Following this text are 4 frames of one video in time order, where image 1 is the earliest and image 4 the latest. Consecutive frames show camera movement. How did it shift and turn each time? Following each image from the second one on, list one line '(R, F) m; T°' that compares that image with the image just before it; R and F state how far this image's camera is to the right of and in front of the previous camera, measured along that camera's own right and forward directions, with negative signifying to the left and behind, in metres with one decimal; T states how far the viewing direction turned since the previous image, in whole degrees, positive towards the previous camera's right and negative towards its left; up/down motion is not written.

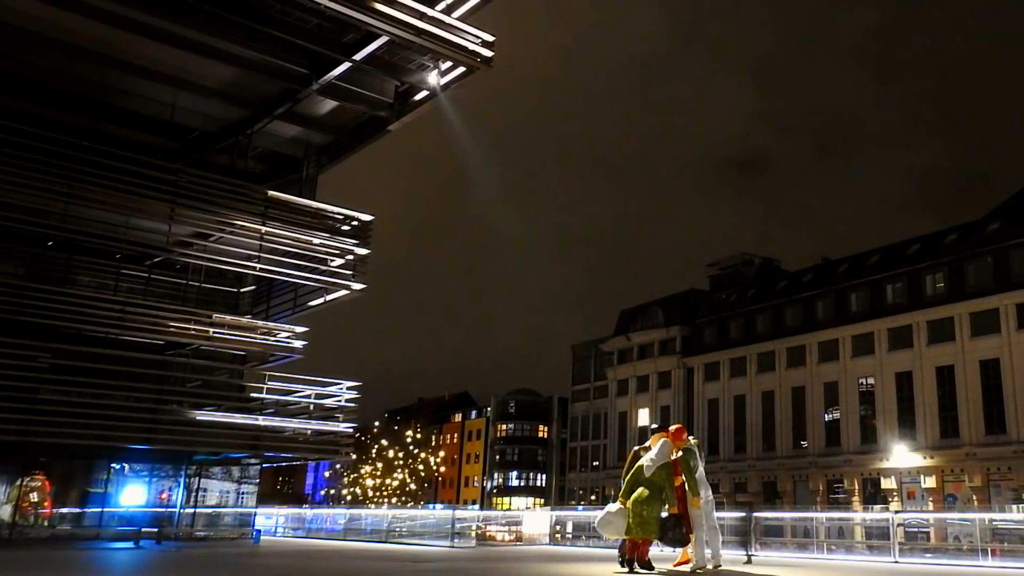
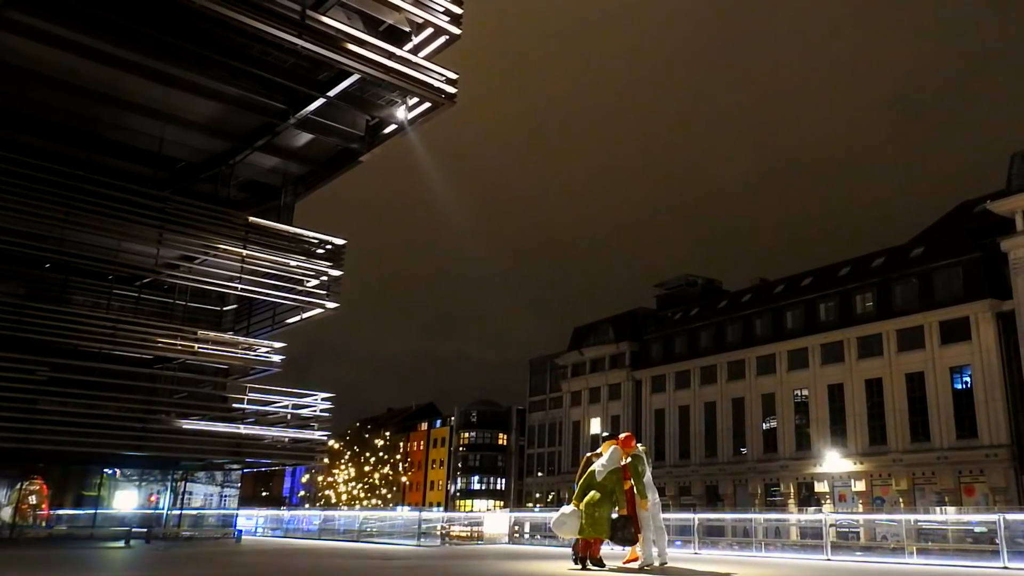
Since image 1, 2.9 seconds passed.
(0.0, -1.6) m; +3°
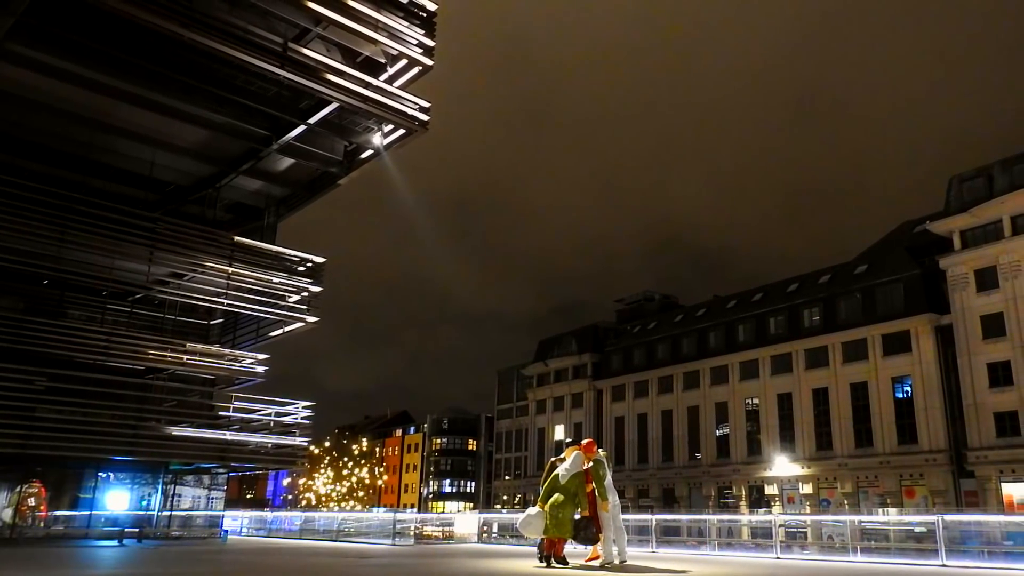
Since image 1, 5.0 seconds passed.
(0.0, -1.4) m; +2°
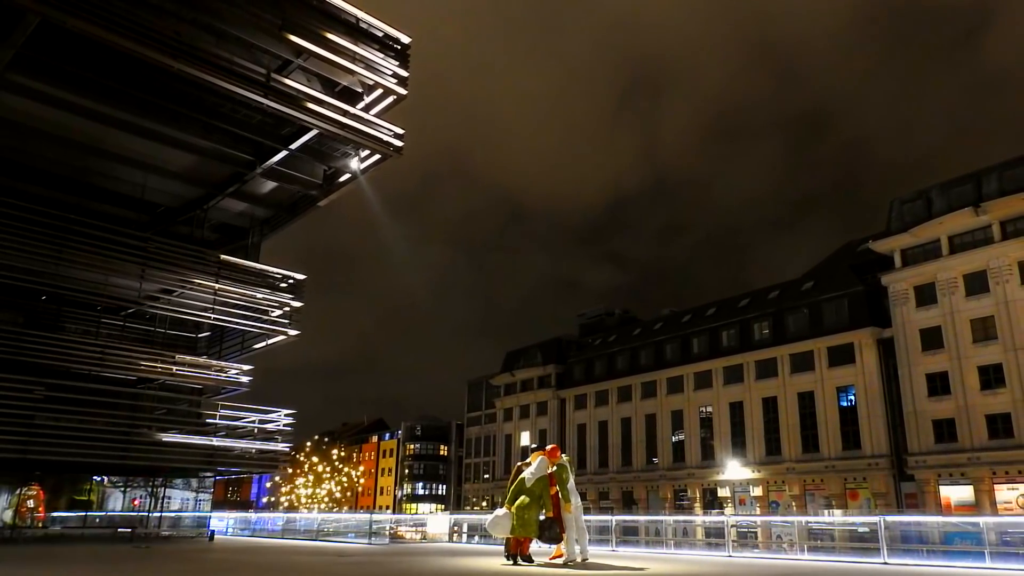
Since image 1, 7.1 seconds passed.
(-0.1, -1.6) m; +2°
